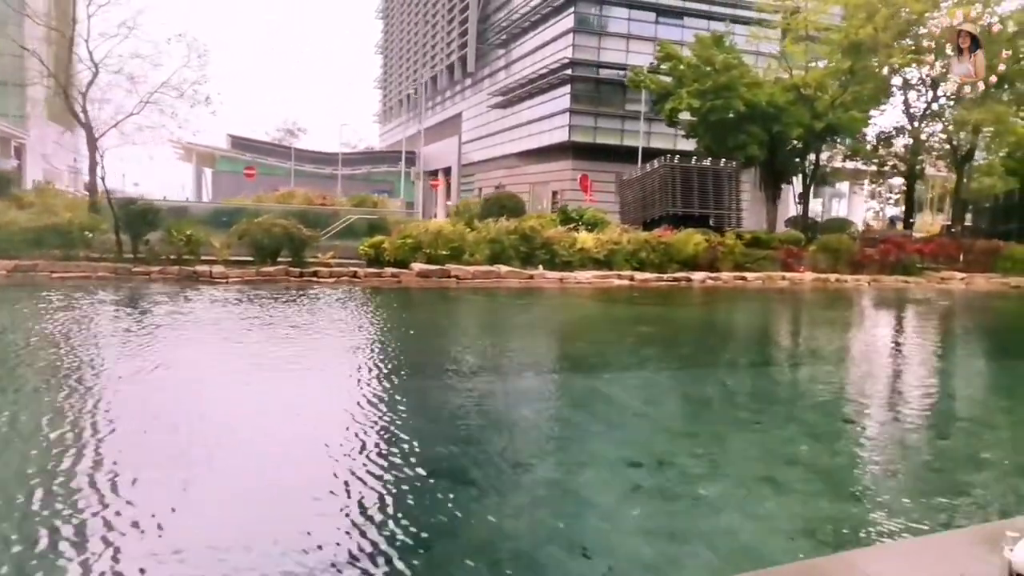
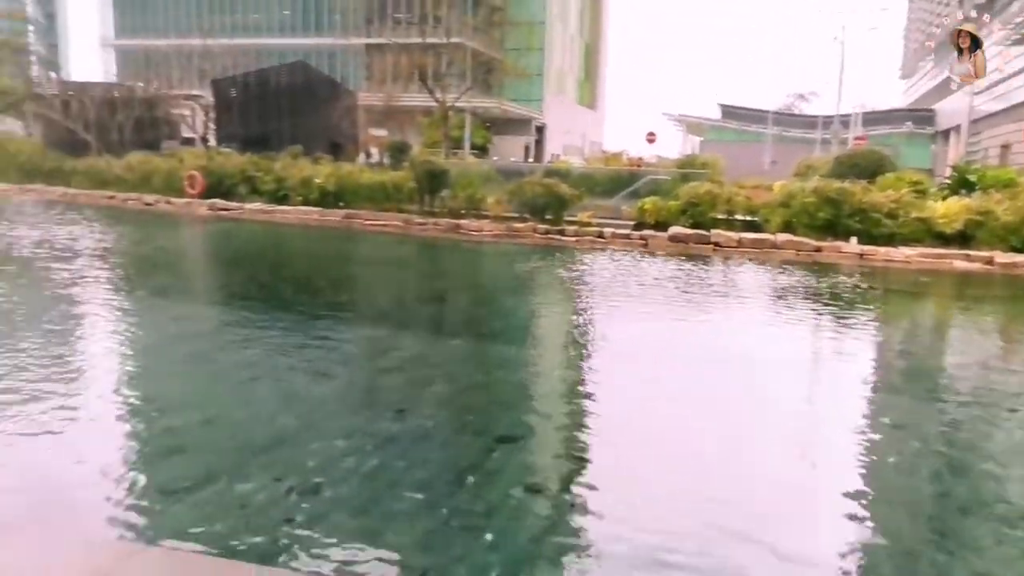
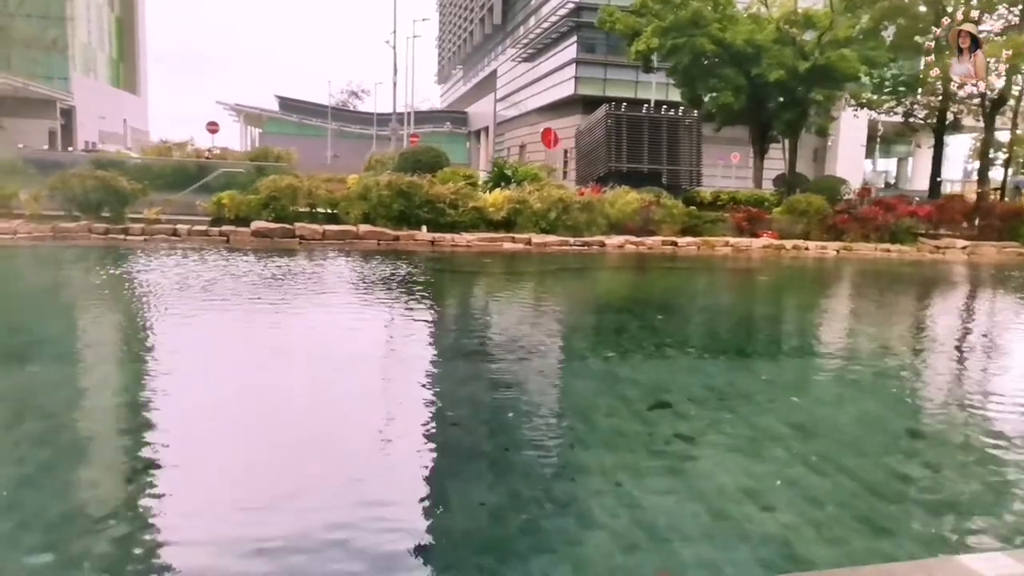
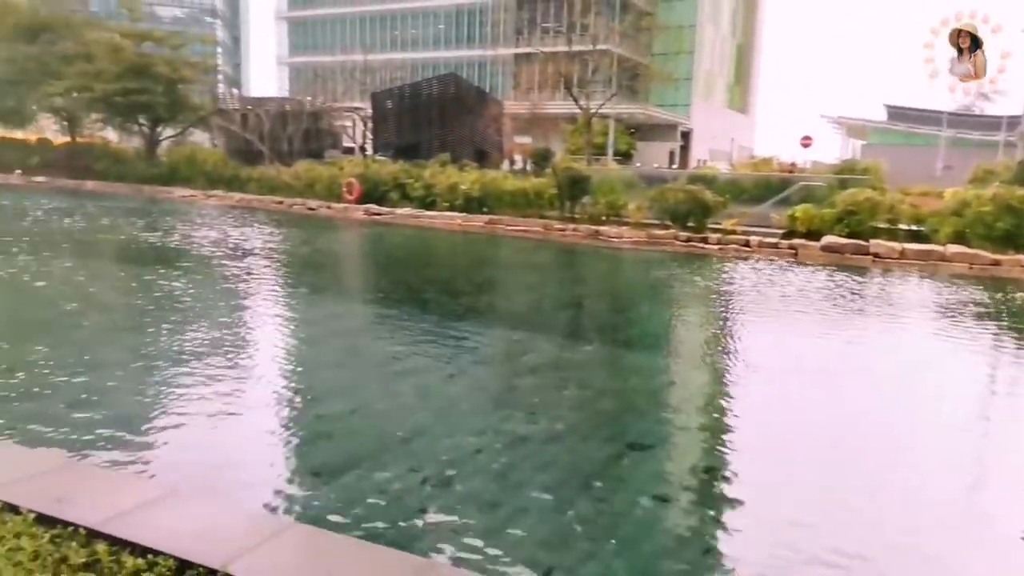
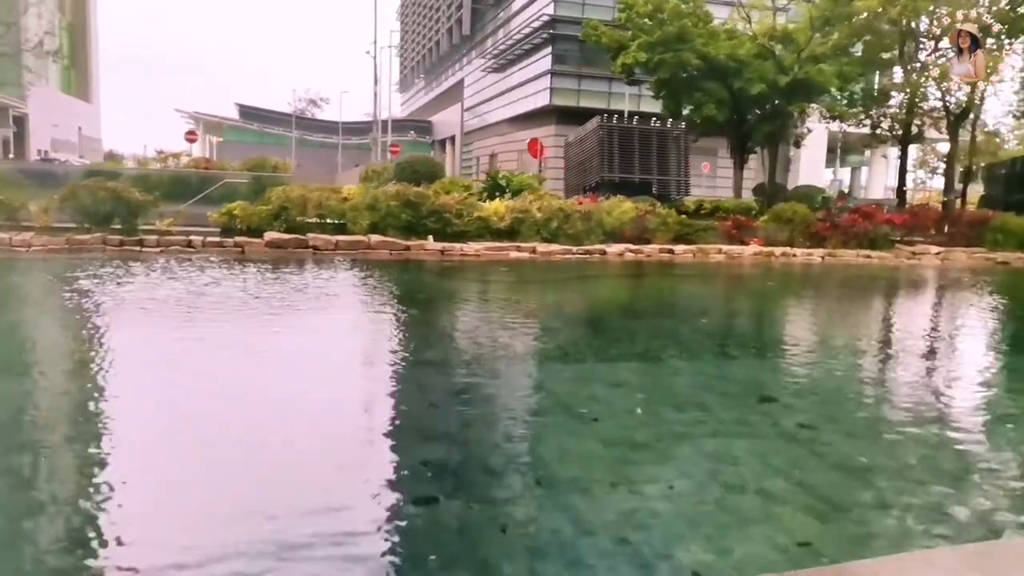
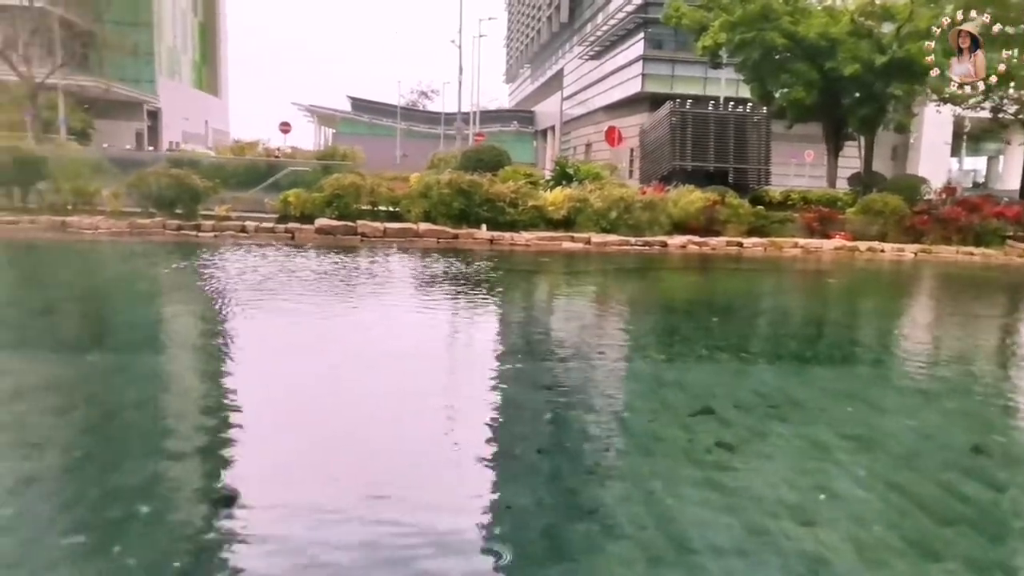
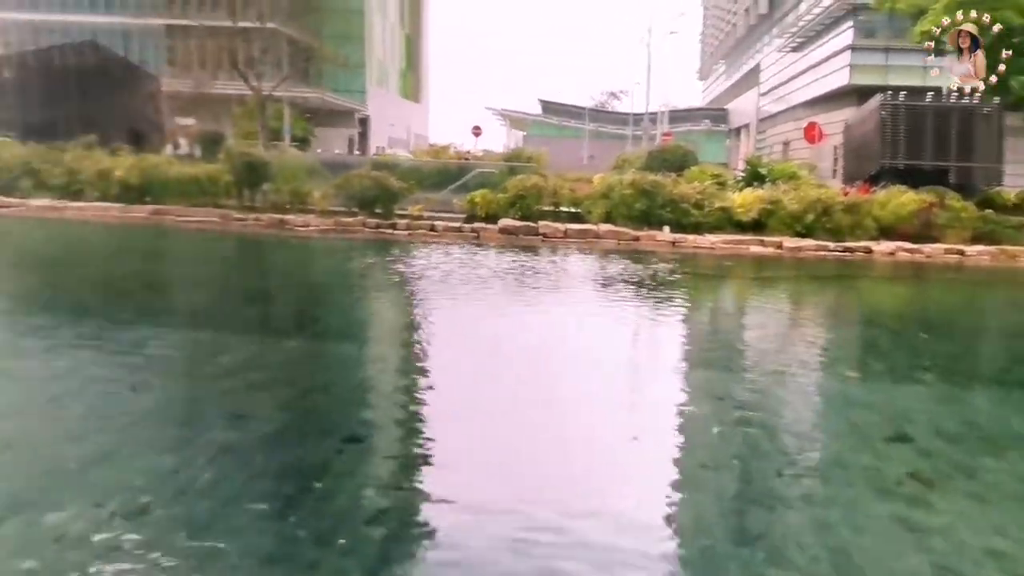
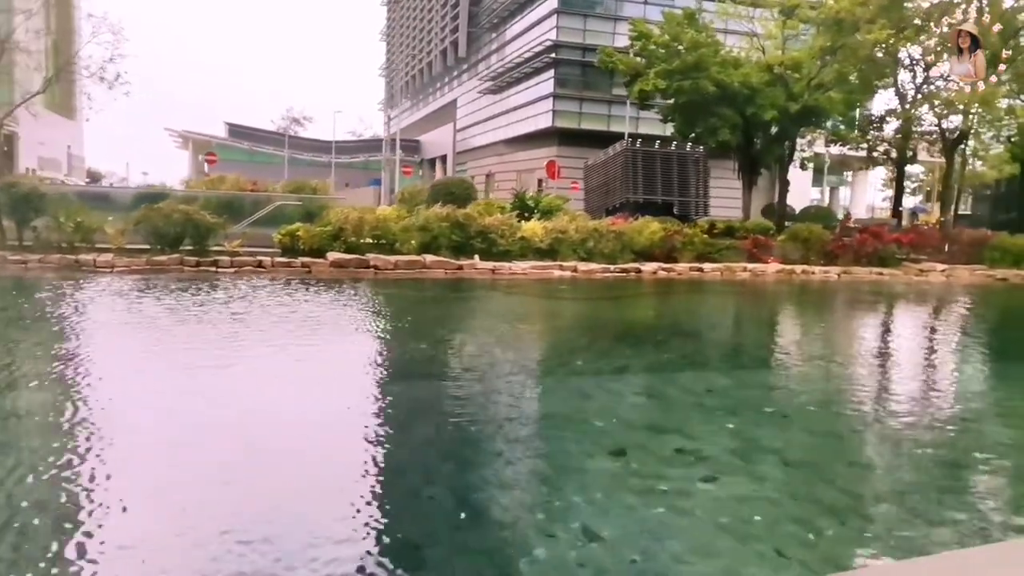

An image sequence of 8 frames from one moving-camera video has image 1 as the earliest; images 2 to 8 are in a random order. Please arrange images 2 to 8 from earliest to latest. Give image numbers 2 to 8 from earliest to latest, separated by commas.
8, 5, 3, 6, 7, 2, 4
